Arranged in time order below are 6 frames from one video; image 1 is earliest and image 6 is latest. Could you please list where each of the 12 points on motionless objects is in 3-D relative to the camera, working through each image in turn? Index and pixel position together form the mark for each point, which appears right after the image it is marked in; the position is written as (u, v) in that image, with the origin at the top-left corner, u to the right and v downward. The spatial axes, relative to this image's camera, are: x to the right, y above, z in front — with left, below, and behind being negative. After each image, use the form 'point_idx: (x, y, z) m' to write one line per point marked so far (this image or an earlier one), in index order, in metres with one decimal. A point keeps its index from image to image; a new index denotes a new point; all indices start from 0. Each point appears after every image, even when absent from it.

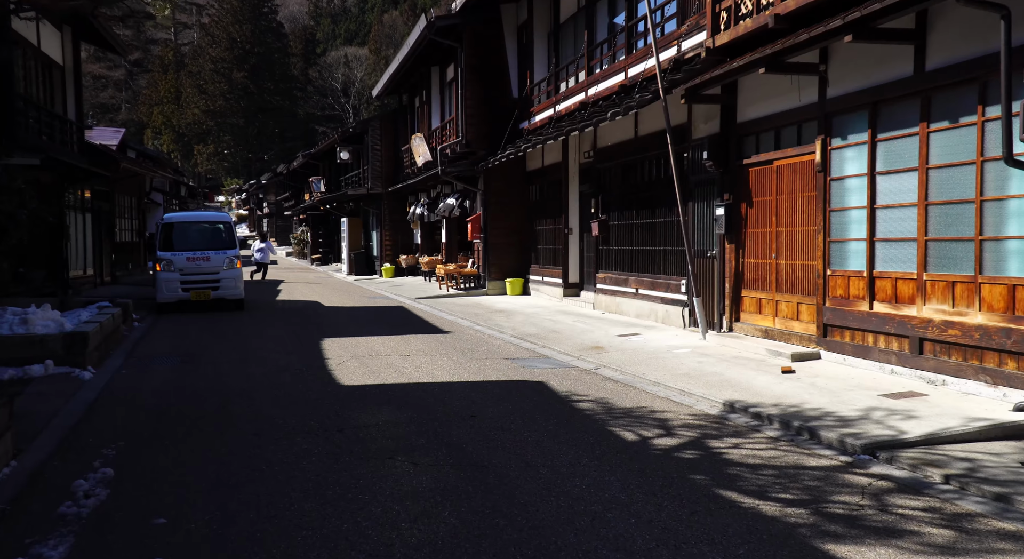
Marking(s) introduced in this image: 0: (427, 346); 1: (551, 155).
0: (-1.2, -0.9, +12.9) m
1: (+0.8, +2.6, +20.1) m
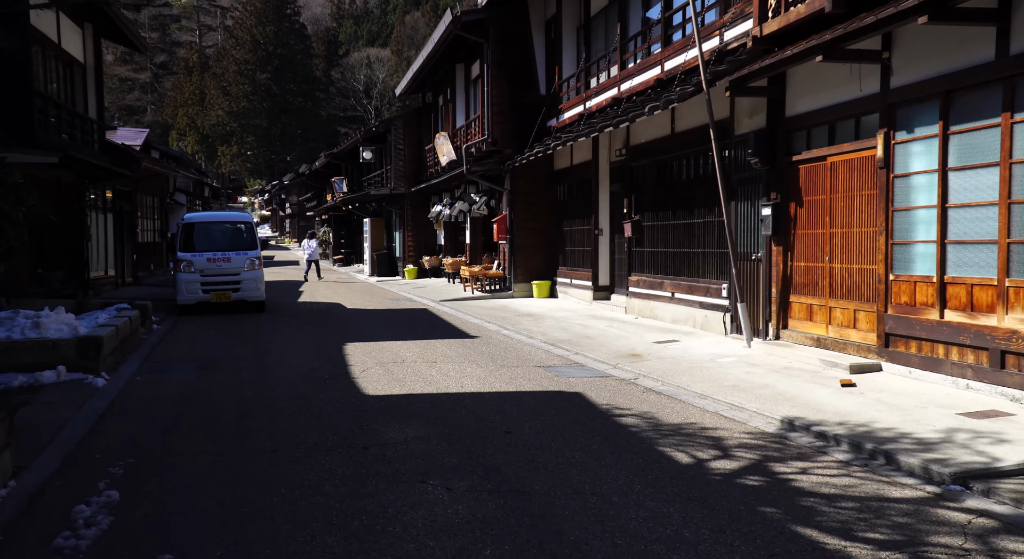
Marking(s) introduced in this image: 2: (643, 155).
0: (-0.8, -1.0, +12.3) m
1: (+1.4, +2.6, +19.4) m
2: (+2.1, +2.0, +15.6) m
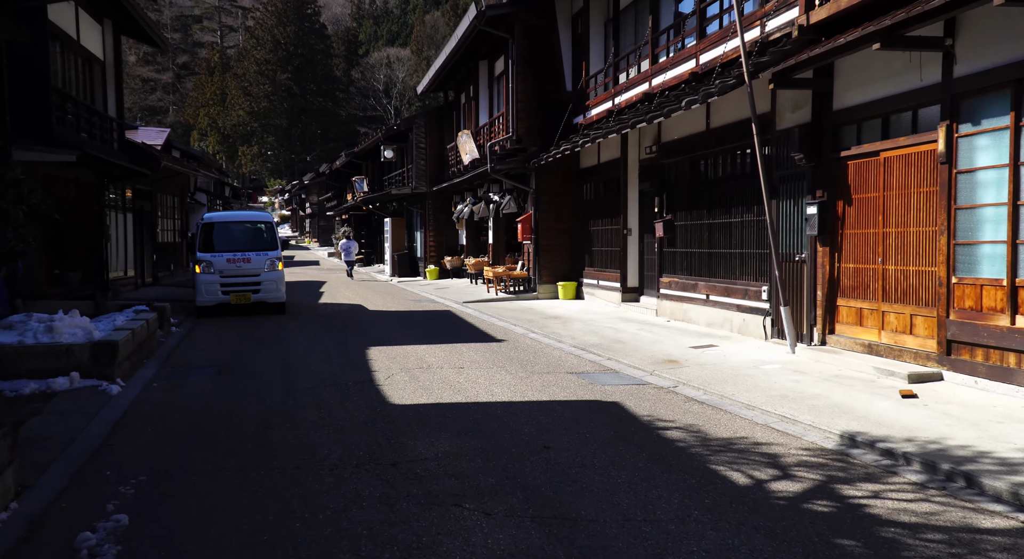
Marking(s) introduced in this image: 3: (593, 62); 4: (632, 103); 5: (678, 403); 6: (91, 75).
0: (-0.4, -1.0, +11.8) m
1: (+1.9, +2.5, +18.9) m
2: (+2.6, +2.0, +15.1) m
3: (+1.6, +4.4, +19.4) m
4: (+2.1, +3.0, +16.4) m
5: (+1.5, -1.1, +8.6) m
6: (-8.6, +4.2, +19.5) m
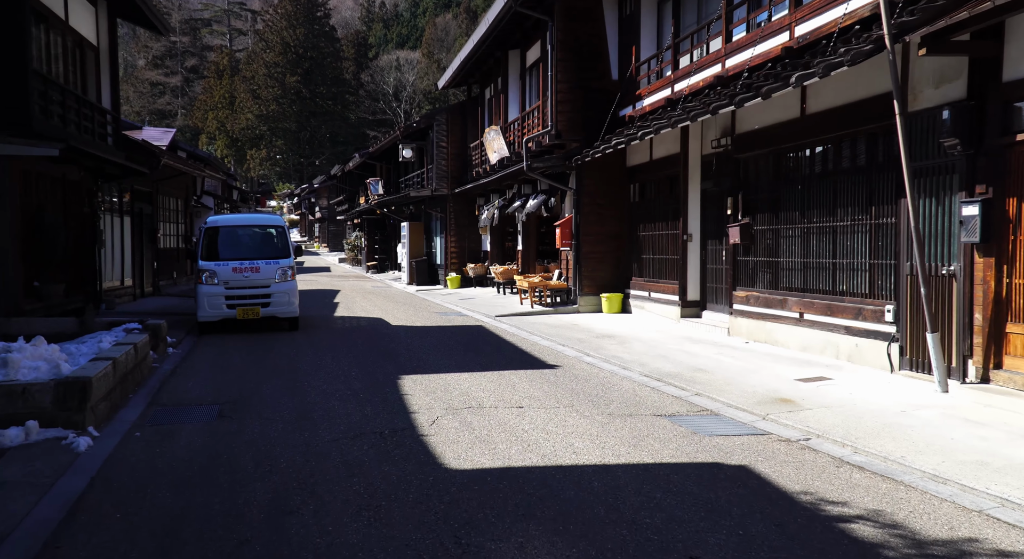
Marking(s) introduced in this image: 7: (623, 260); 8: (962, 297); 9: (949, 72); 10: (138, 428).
0: (+0.3, -1.2, +9.6) m
1: (+2.6, +2.3, +16.8) m
2: (+3.3, +1.8, +12.9) m
3: (+2.4, +4.2, +17.2) m
4: (+2.8, +2.8, +14.2) m
5: (+2.1, -1.3, +6.4) m
6: (-7.9, +4.0, +17.5) m
7: (+2.2, +0.4, +18.8) m
8: (+3.9, -0.2, +8.3) m
9: (+3.9, +1.8, +8.4) m
10: (-3.1, -1.2, +8.0) m
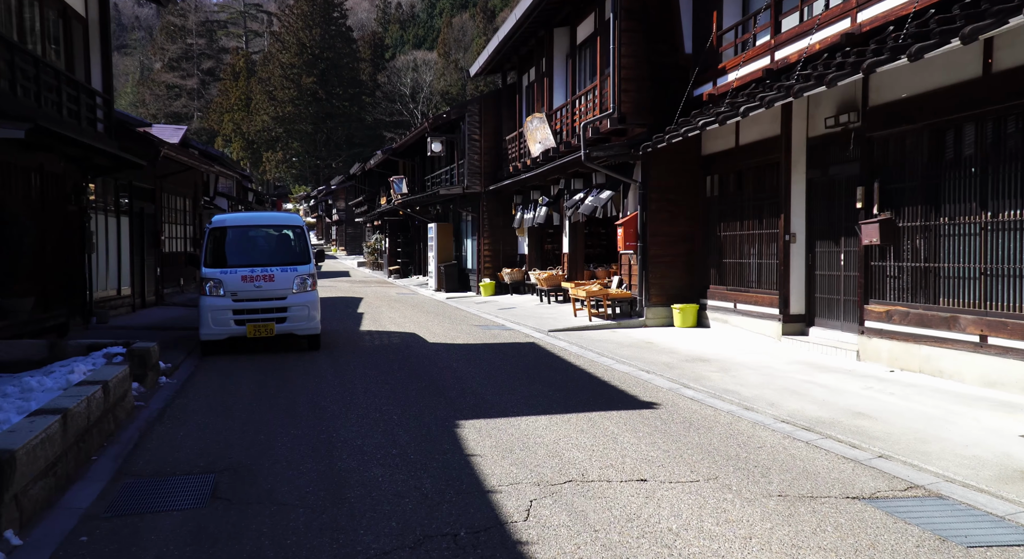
0: (+1.1, -1.3, +6.9) m
1: (+3.5, +2.2, +14.0) m
2: (+4.1, +1.7, +10.1) m
3: (+3.3, +4.1, +14.5) m
4: (+3.6, +2.7, +11.5) m
5: (+2.9, -1.4, +3.7) m
6: (-7.0, +3.8, +14.9) m
7: (+3.1, +0.2, +16.1) m
8: (+4.7, -0.3, +5.5) m
9: (+4.6, +1.7, +5.6) m
10: (-2.4, -1.4, +5.3) m
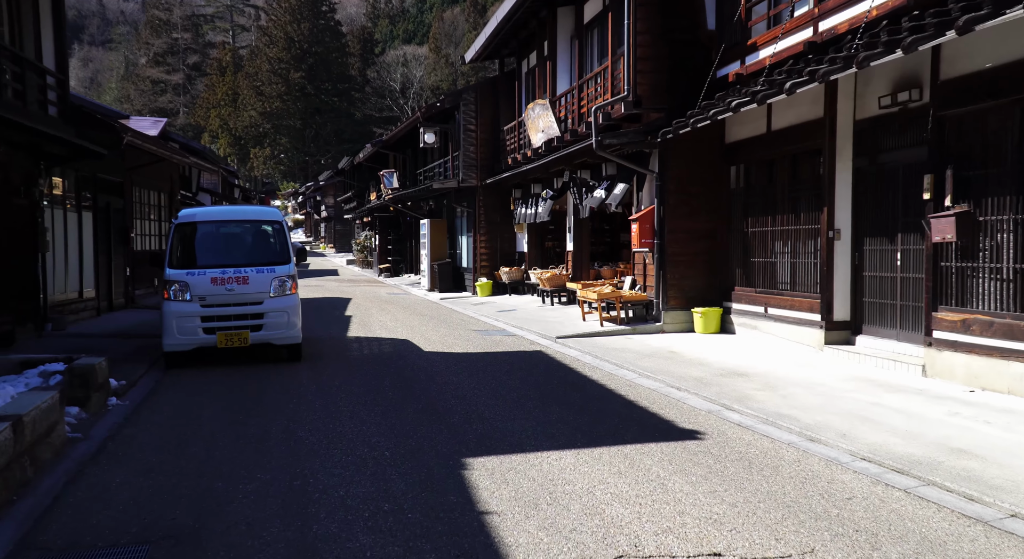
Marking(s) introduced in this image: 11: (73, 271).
0: (+1.2, -1.3, +5.3) m
1: (+3.6, +2.2, +12.5) m
2: (+4.2, +1.7, +8.6) m
3: (+3.4, +4.1, +12.9) m
4: (+3.7, +2.7, +9.9) m
5: (+3.1, -1.4, +2.1) m
6: (-6.9, +3.8, +13.2) m
7: (+3.2, +0.2, +14.5) m
8: (+4.9, -0.3, +3.9) m
9: (+4.8, +1.7, +4.1) m
10: (-2.2, -1.4, +3.7) m
11: (-7.4, +0.2, +16.0) m
